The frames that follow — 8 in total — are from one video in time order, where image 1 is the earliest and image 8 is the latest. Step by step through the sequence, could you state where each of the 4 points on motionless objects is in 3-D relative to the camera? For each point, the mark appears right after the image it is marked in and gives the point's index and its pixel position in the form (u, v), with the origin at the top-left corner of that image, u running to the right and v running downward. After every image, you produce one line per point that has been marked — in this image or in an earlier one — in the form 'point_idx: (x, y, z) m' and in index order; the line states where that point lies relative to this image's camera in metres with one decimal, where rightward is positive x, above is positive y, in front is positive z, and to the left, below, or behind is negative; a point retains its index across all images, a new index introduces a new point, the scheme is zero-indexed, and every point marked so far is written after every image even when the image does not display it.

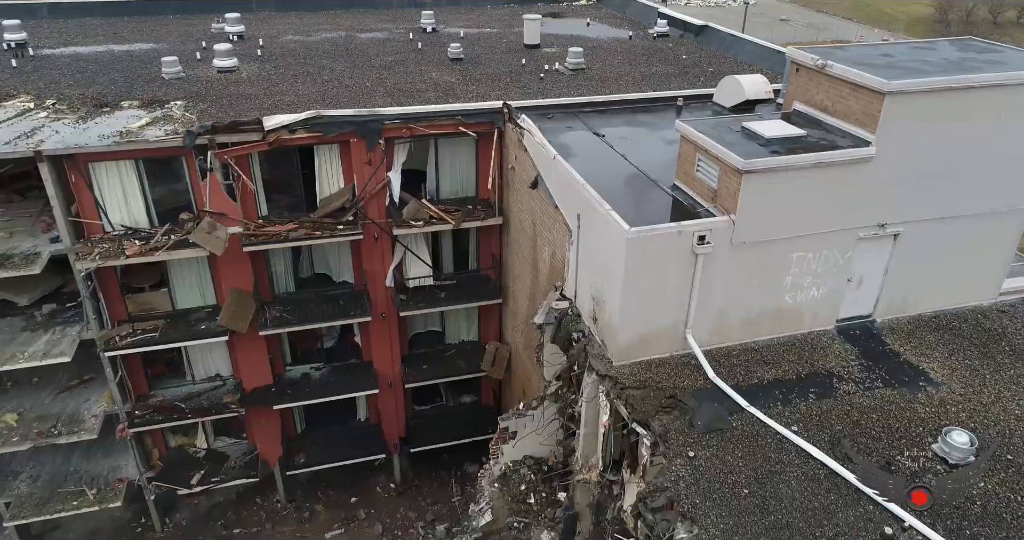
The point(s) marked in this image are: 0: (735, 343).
0: (+3.1, -1.0, +10.5) m
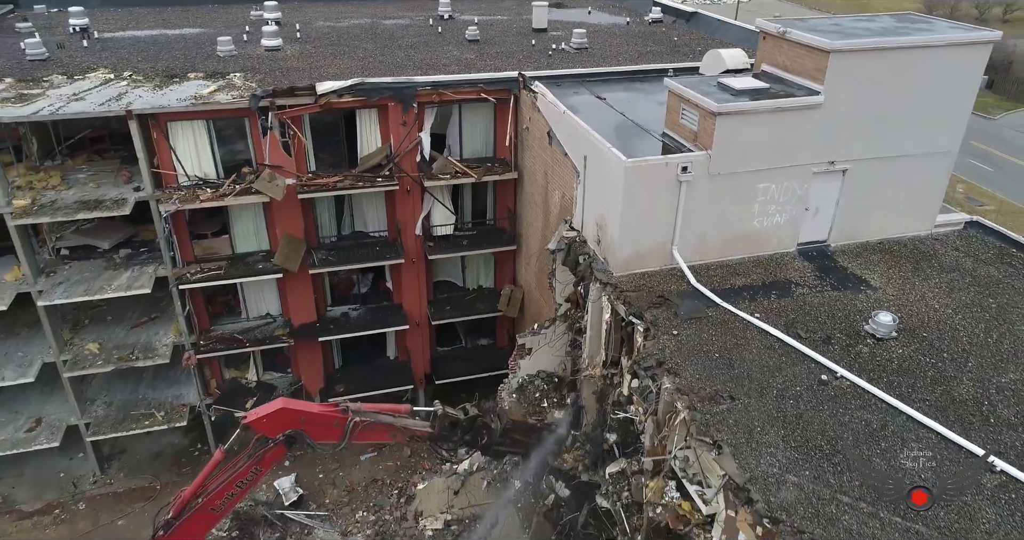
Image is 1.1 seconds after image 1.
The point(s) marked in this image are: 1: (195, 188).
0: (+3.5, +0.2, +12.9) m
1: (-6.7, +1.8, +15.9) m
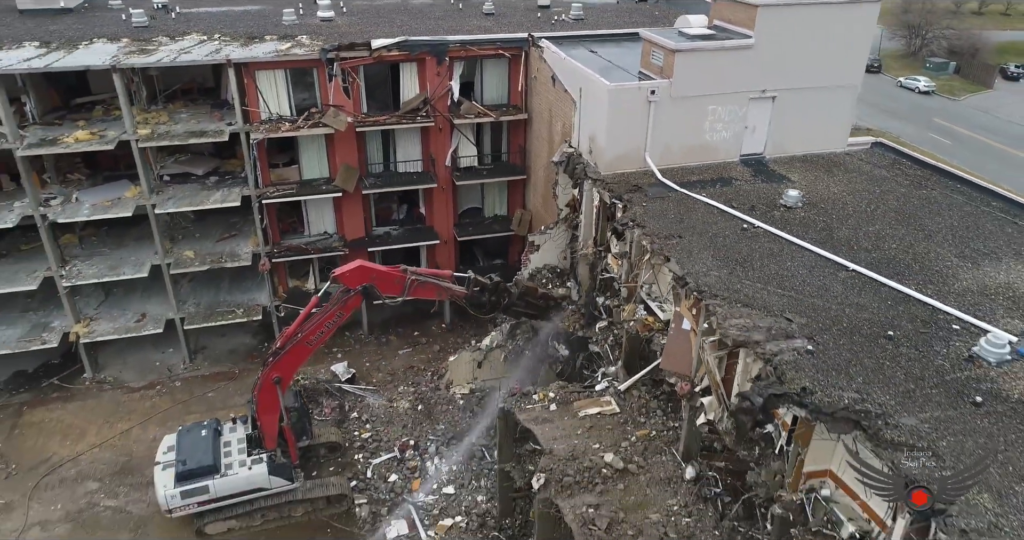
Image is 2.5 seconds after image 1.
0: (+3.8, +2.4, +17.2) m
1: (-6.4, +4.0, +20.2) m
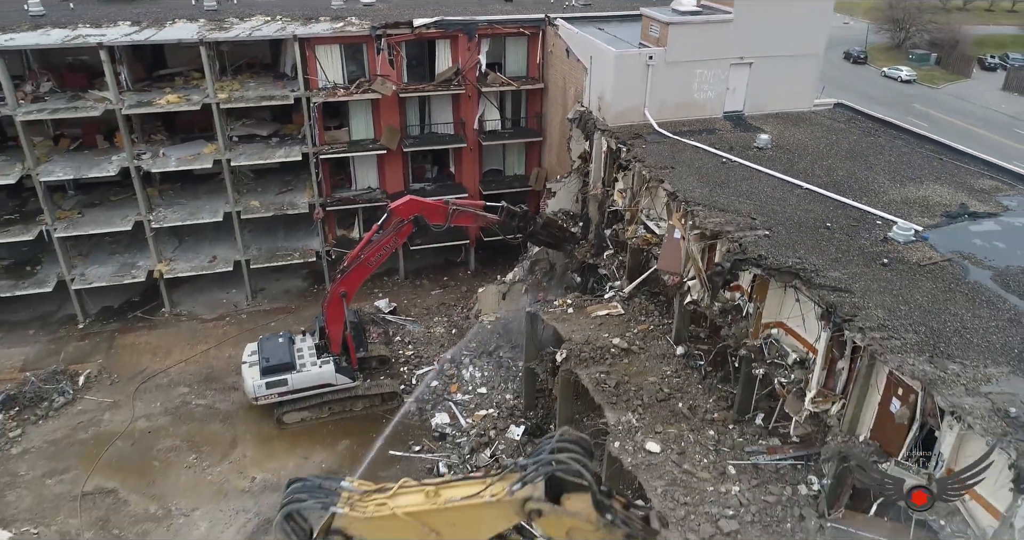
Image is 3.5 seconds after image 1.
0: (+4.4, +4.2, +20.9) m
1: (-5.8, +5.7, +23.8) m
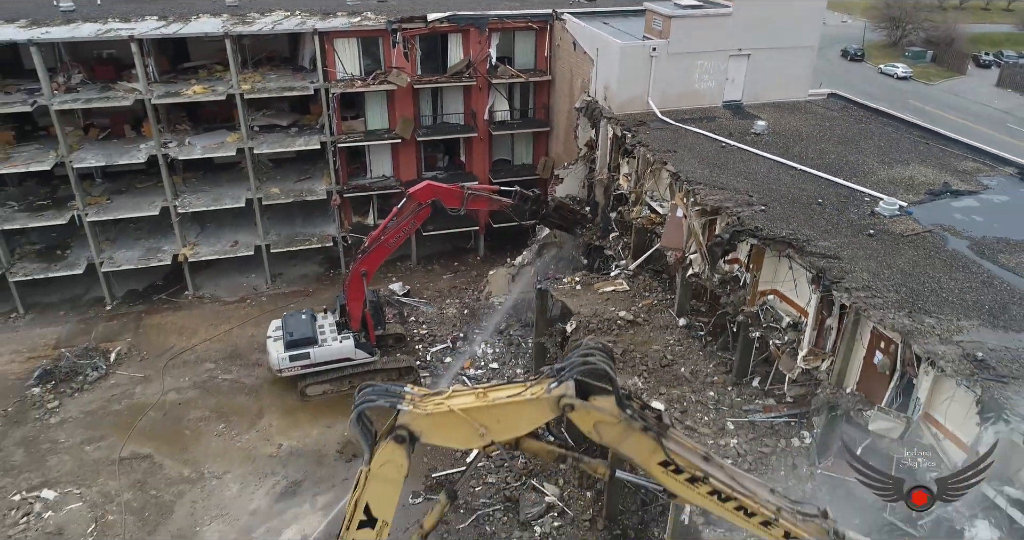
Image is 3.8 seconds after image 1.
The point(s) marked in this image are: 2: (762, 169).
0: (+4.7, +4.7, +22.0) m
1: (-5.5, +6.3, +25.0) m
2: (+5.8, +2.4, +17.5) m
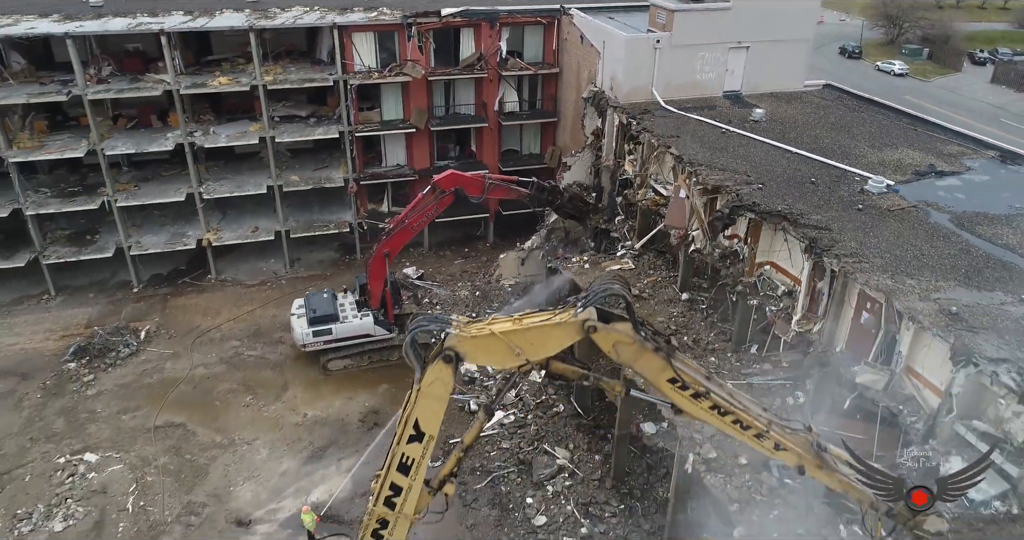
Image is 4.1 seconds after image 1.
0: (+5.1, +5.3, +23.2) m
1: (-5.1, +6.9, +26.2) m
2: (+6.2, +2.9, +18.7) m
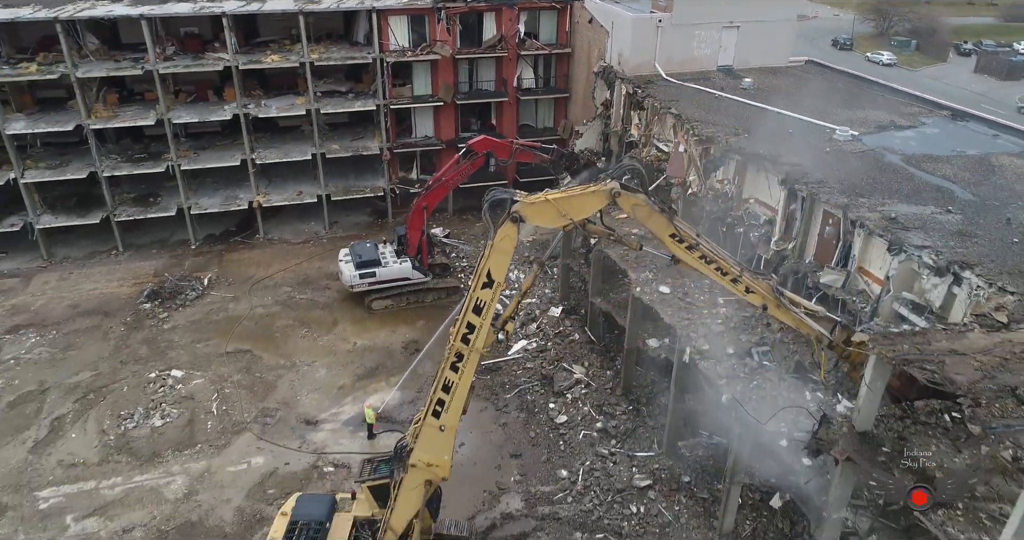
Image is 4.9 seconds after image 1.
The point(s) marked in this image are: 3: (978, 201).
0: (+5.8, +7.0, +26.4) m
1: (-4.4, +8.6, +29.4) m
2: (+6.9, +4.6, +21.9) m
3: (+9.8, +1.5, +15.7) m
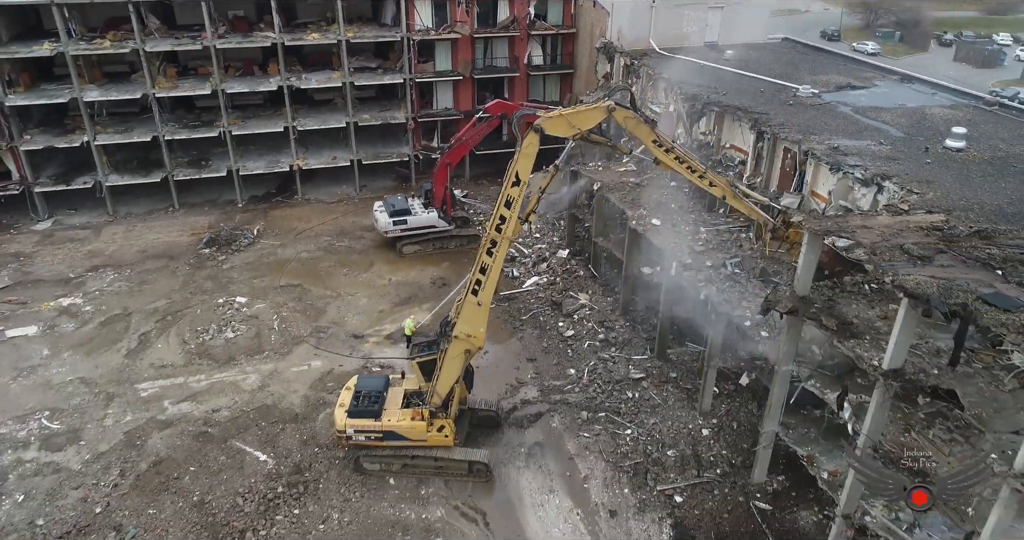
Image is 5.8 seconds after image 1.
0: (+6.3, +9.0, +30.3) m
1: (-3.9, +10.6, +33.2) m
2: (+7.4, +6.7, +25.7) m
3: (+10.3, +3.5, +19.5) m
